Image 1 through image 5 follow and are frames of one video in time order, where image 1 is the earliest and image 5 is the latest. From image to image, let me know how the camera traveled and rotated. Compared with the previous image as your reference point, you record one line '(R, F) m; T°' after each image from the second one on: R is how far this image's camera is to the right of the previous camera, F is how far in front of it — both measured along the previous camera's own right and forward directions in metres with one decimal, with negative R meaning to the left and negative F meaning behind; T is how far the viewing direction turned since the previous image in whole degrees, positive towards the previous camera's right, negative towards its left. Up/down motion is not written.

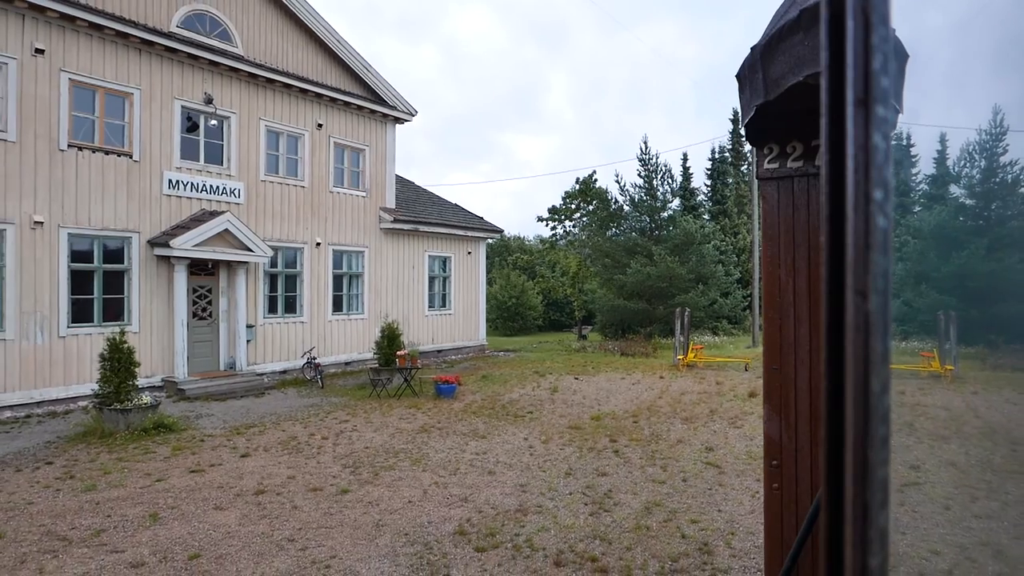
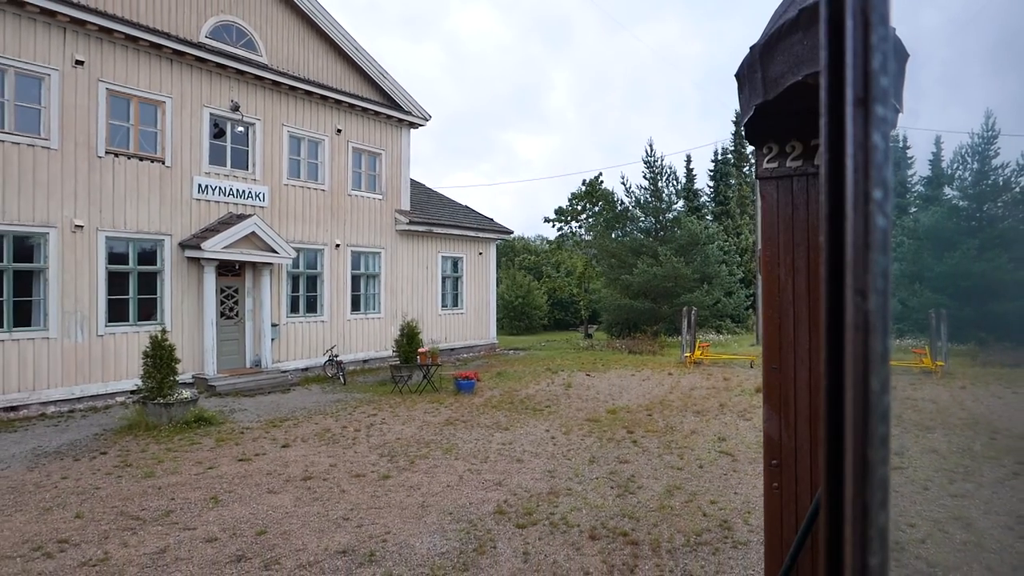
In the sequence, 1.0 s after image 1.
(-0.3, -0.4) m; 0°
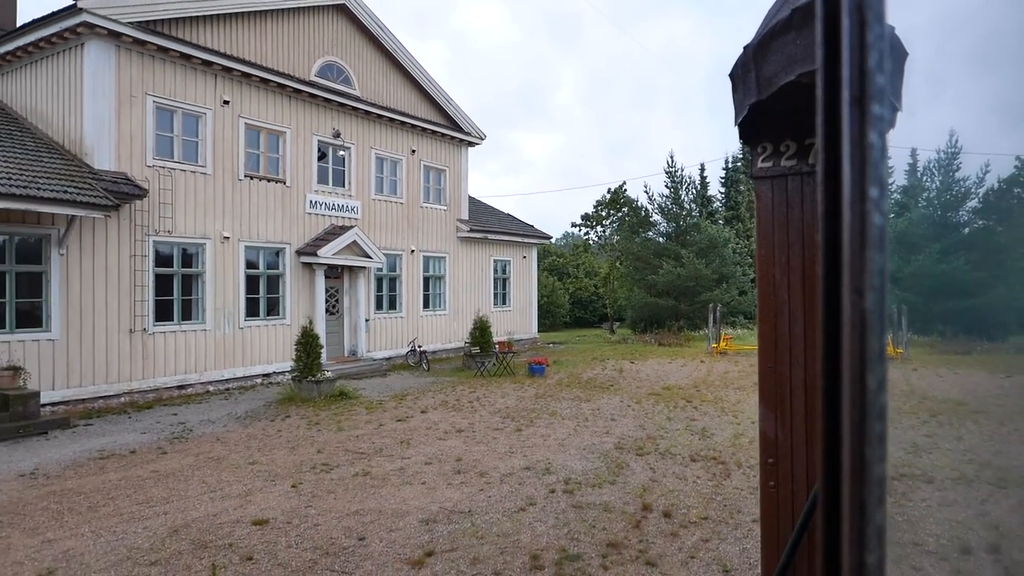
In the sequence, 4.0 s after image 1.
(-1.3, -2.1) m; 0°
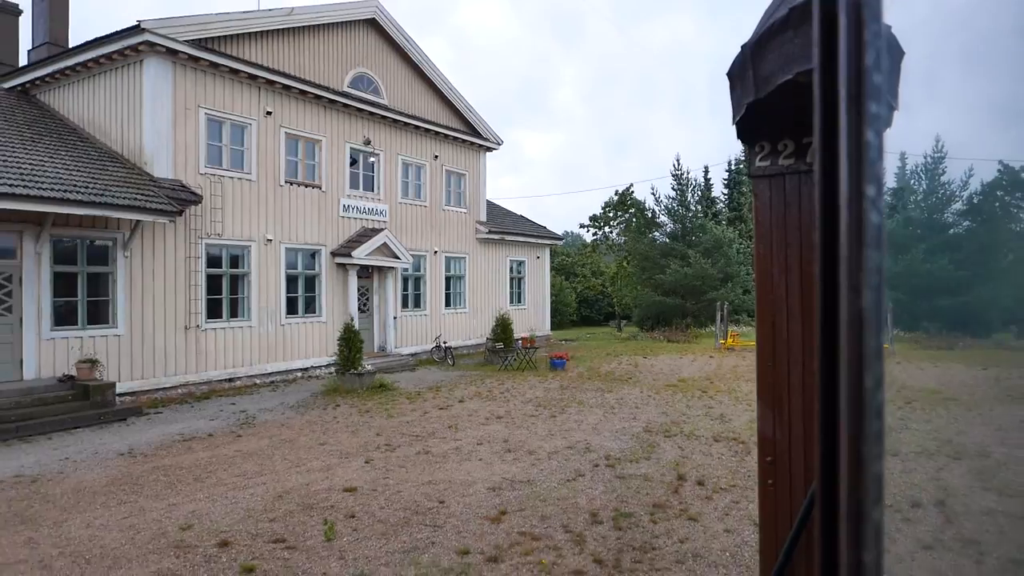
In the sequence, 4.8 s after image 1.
(-0.5, -0.8) m; 0°
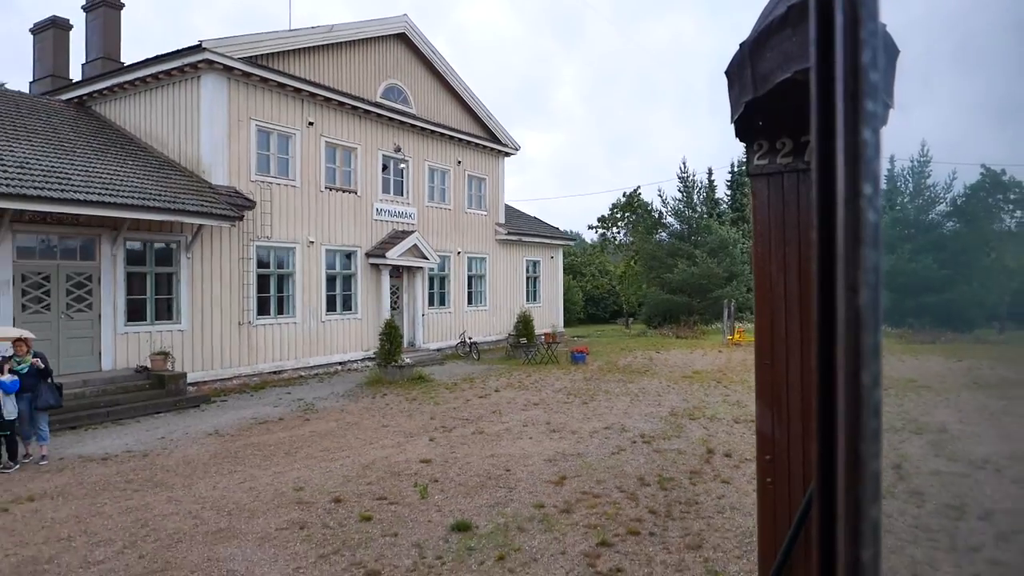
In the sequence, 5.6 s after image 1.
(-0.6, -0.9) m; 0°
